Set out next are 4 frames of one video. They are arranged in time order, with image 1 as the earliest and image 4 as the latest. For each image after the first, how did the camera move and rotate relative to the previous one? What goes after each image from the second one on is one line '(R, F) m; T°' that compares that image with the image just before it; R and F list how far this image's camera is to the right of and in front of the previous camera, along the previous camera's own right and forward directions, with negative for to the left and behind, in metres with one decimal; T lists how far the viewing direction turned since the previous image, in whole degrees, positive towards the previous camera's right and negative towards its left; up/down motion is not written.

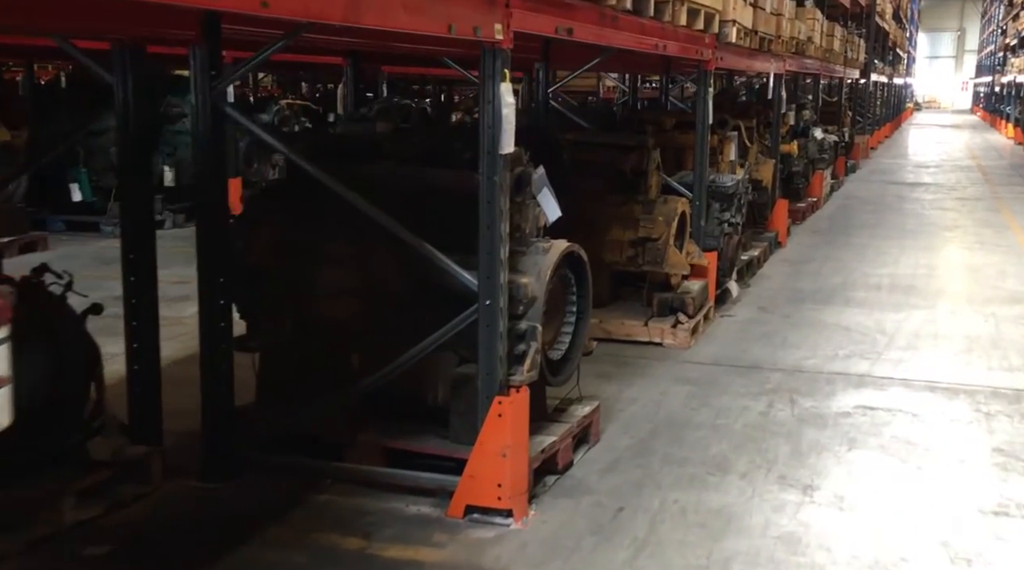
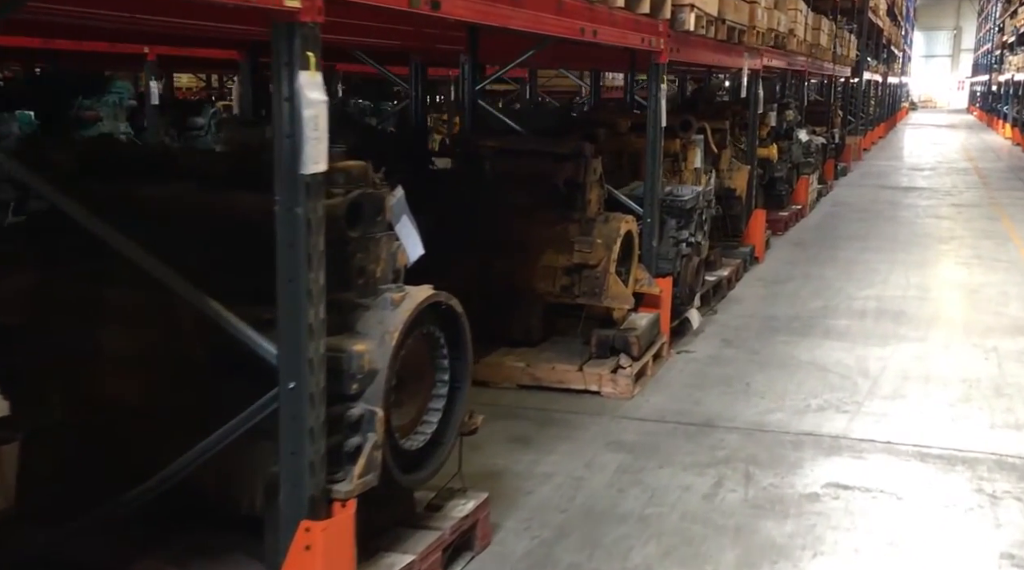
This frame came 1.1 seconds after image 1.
(+0.5, +1.2) m; 0°
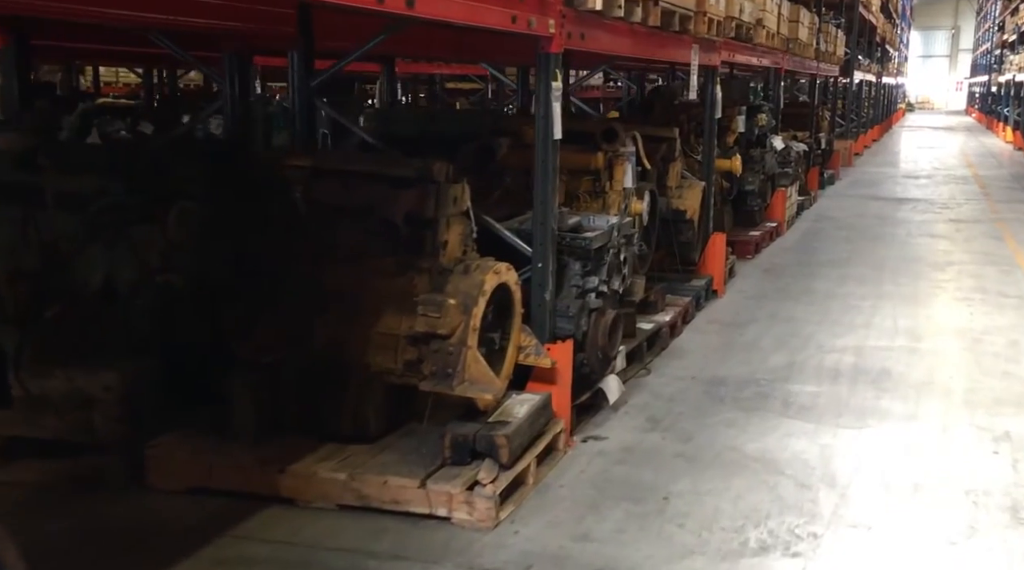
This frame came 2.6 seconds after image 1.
(+0.7, +1.8) m; 0°
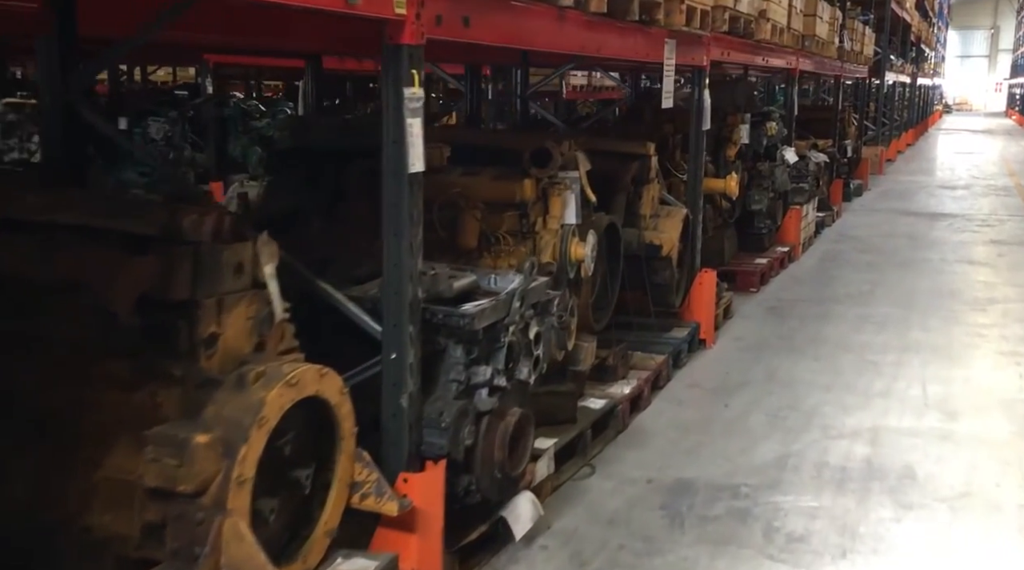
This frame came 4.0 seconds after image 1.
(+0.6, +1.7) m; -2°
